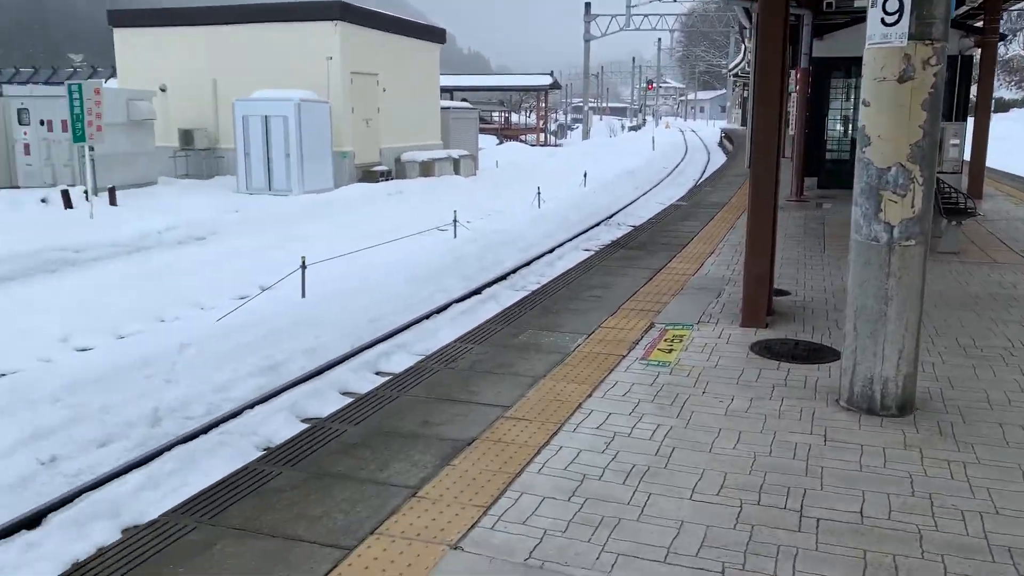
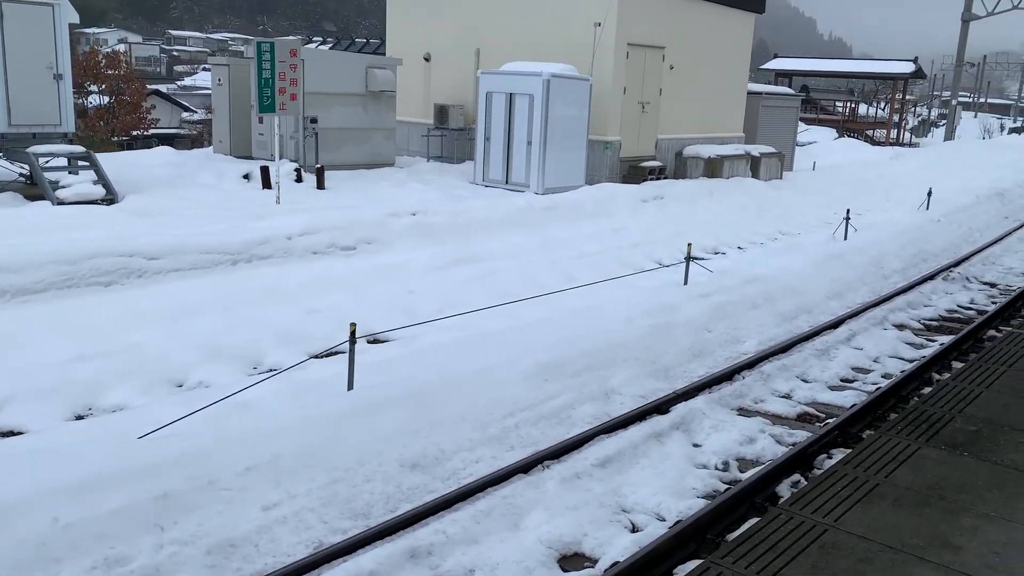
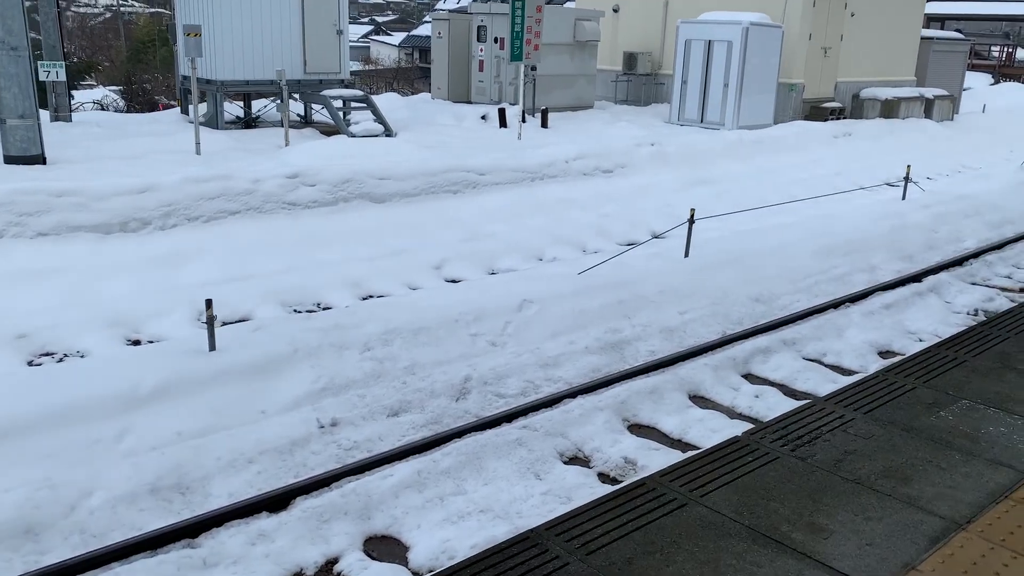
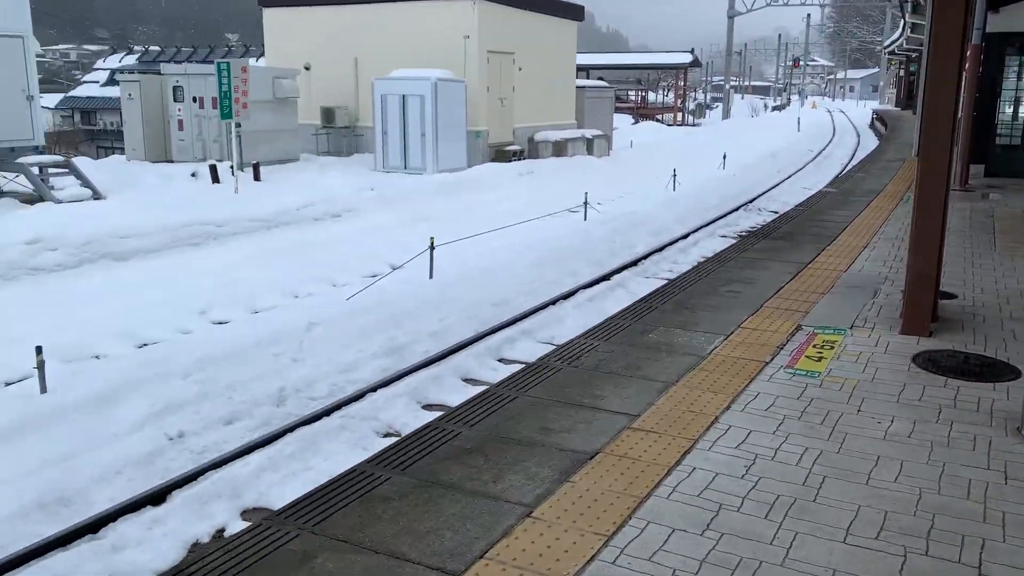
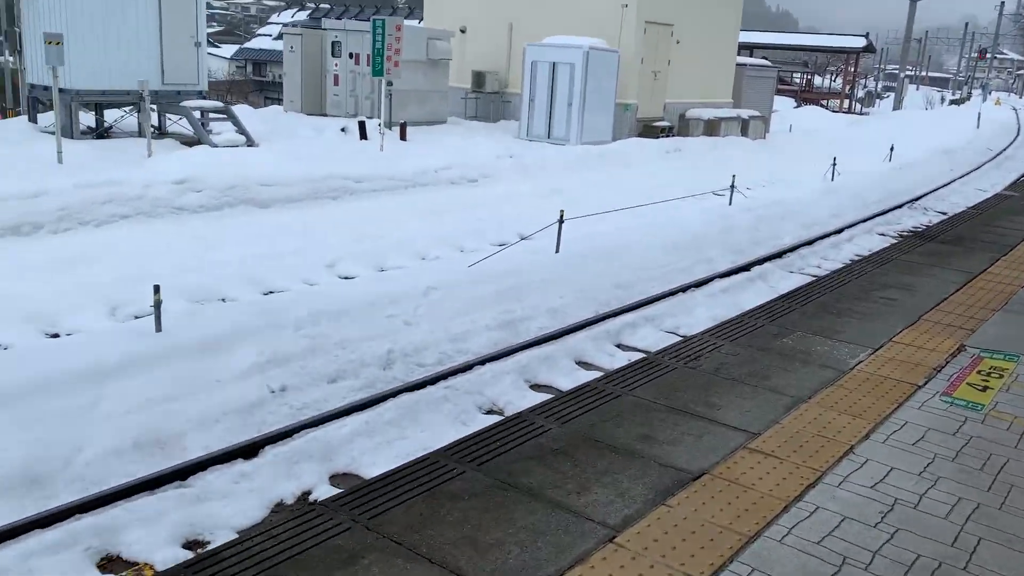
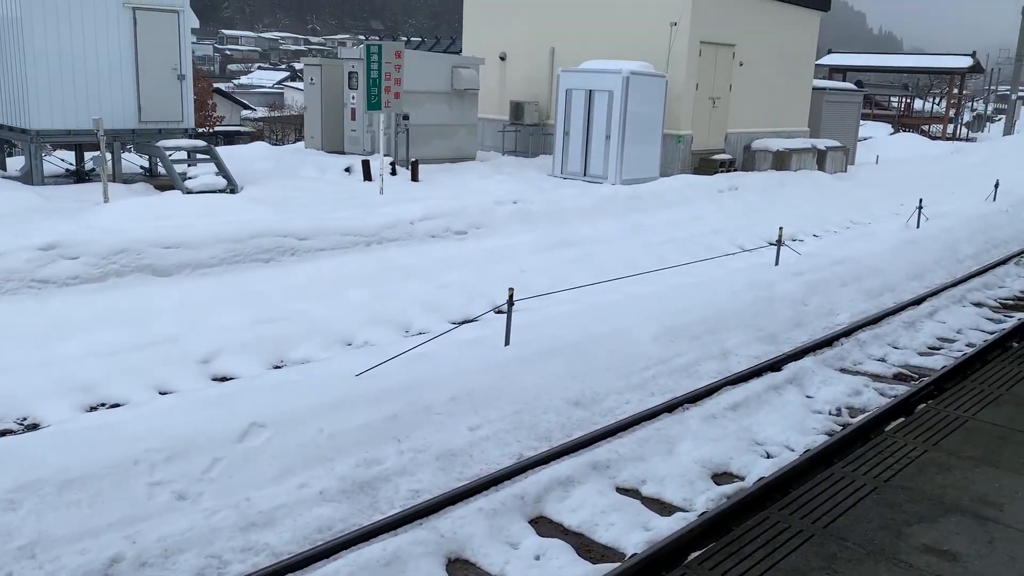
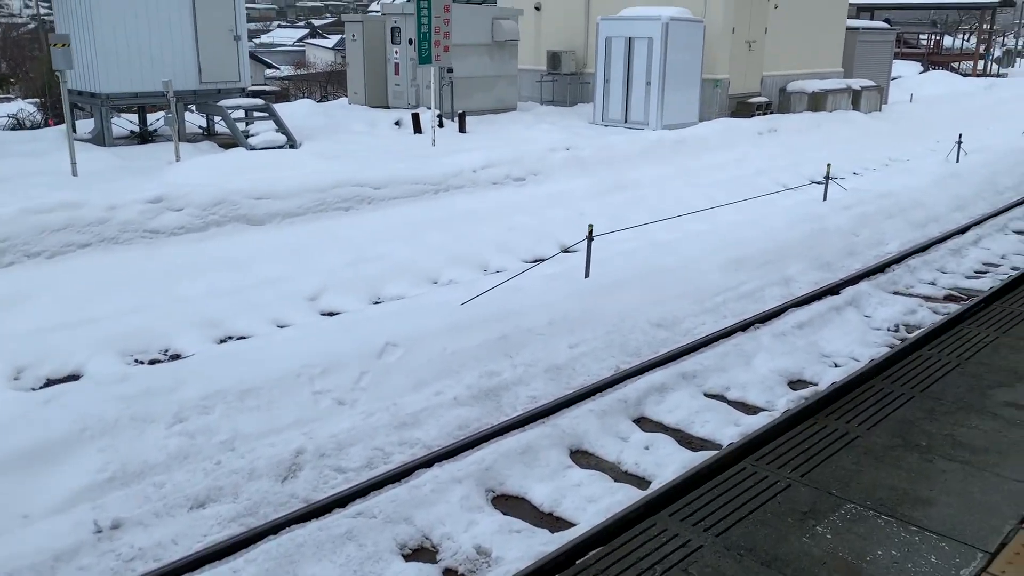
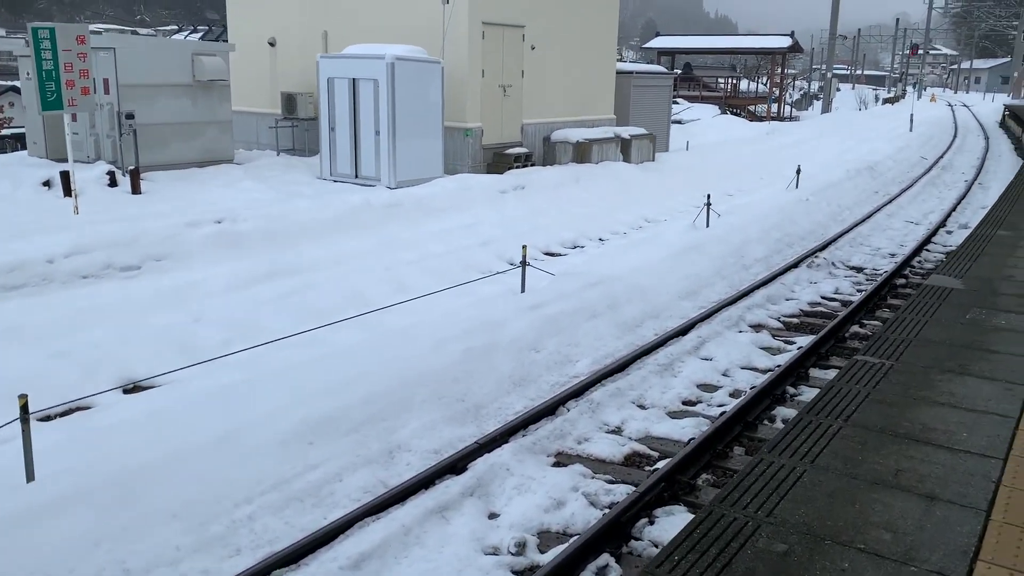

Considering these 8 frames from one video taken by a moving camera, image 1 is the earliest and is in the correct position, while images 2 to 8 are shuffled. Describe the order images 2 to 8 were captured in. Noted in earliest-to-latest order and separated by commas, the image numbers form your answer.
4, 5, 3, 7, 6, 2, 8
